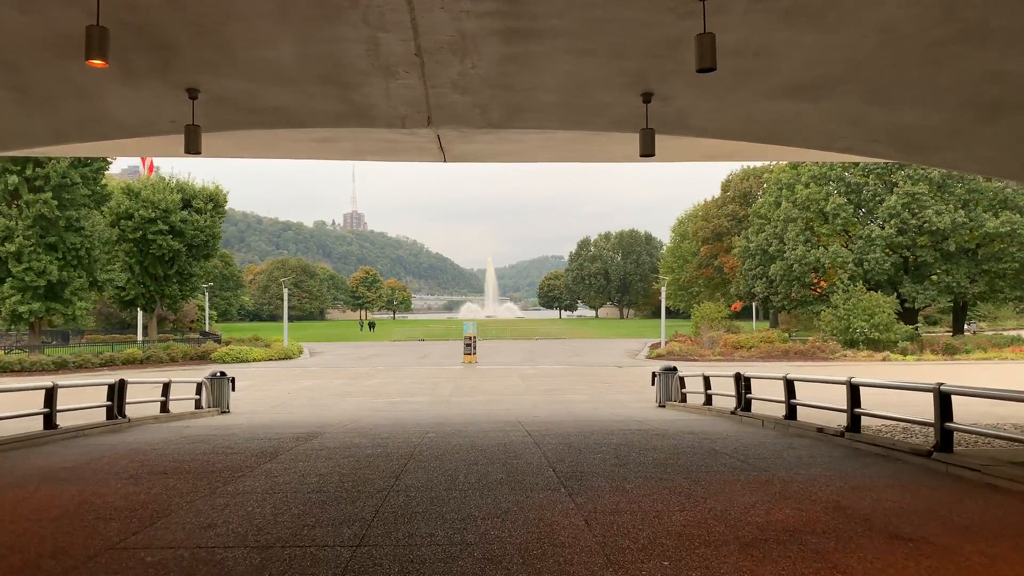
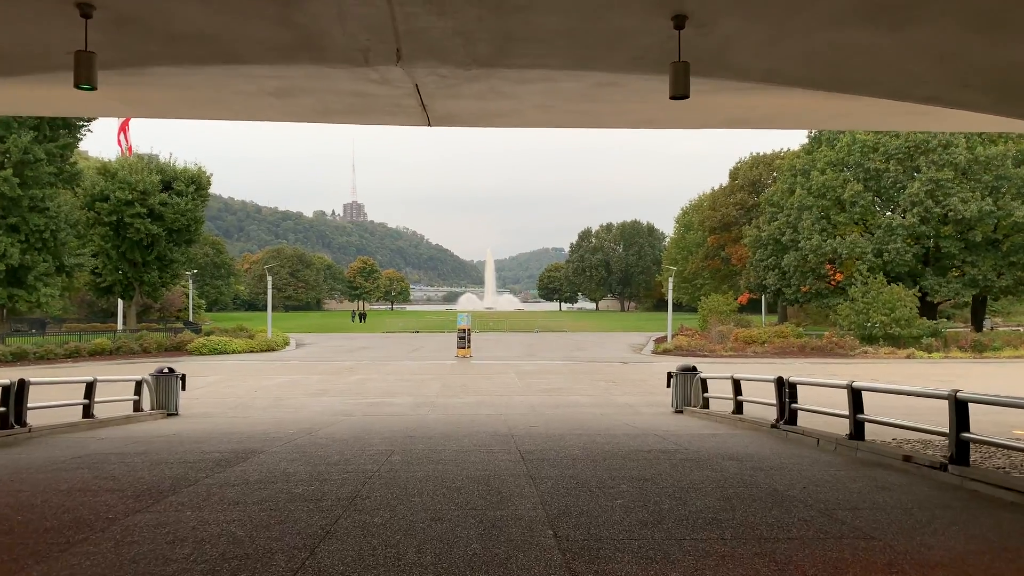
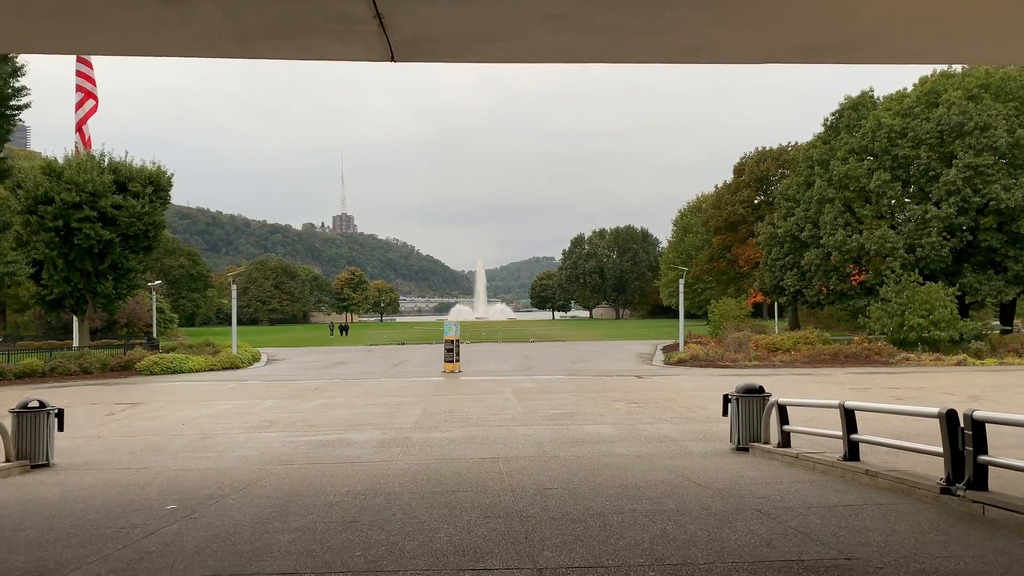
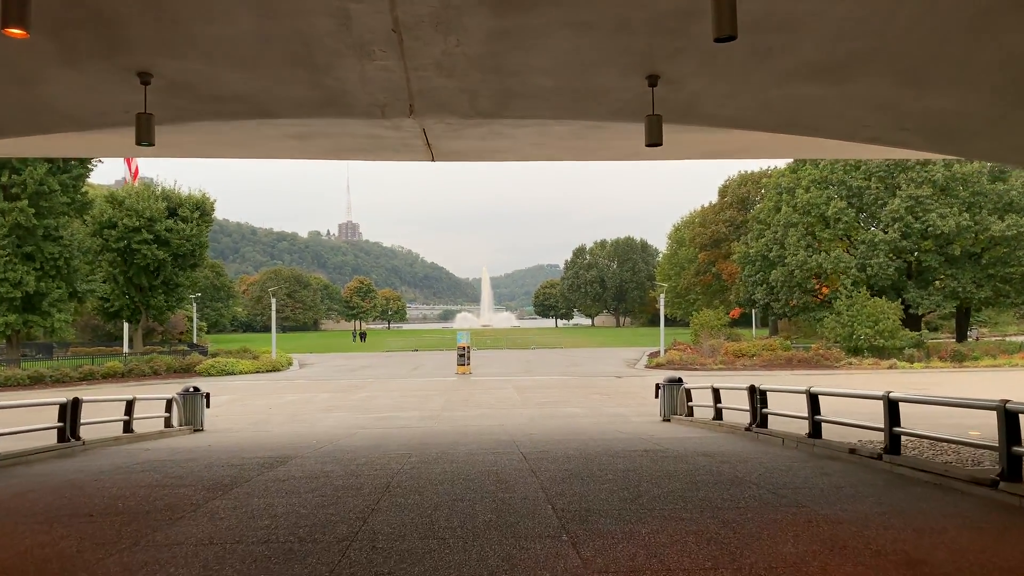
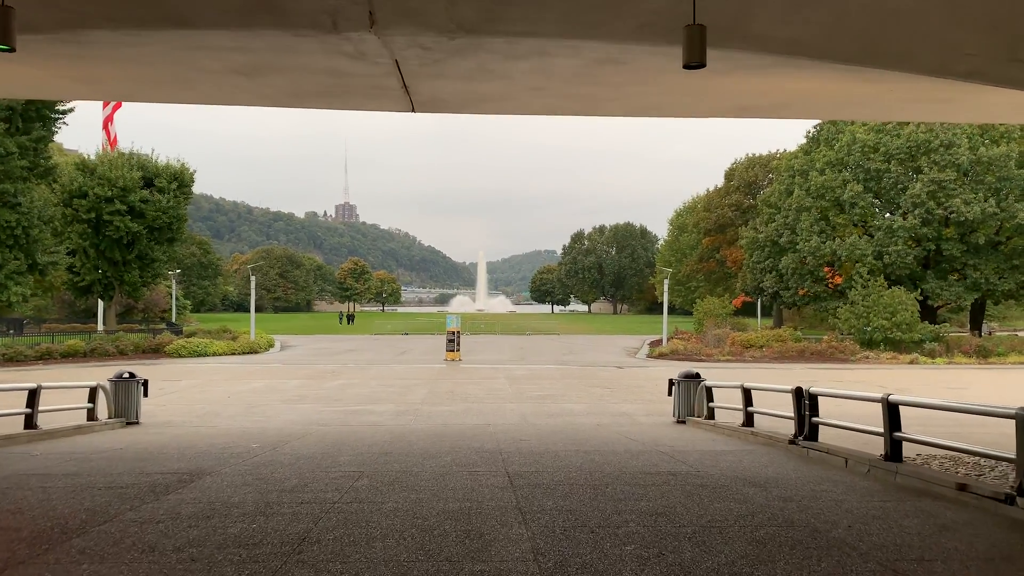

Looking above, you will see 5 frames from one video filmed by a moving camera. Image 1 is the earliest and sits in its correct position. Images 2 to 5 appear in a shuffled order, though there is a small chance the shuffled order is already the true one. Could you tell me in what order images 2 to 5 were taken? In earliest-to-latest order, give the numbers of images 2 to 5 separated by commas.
4, 2, 5, 3
